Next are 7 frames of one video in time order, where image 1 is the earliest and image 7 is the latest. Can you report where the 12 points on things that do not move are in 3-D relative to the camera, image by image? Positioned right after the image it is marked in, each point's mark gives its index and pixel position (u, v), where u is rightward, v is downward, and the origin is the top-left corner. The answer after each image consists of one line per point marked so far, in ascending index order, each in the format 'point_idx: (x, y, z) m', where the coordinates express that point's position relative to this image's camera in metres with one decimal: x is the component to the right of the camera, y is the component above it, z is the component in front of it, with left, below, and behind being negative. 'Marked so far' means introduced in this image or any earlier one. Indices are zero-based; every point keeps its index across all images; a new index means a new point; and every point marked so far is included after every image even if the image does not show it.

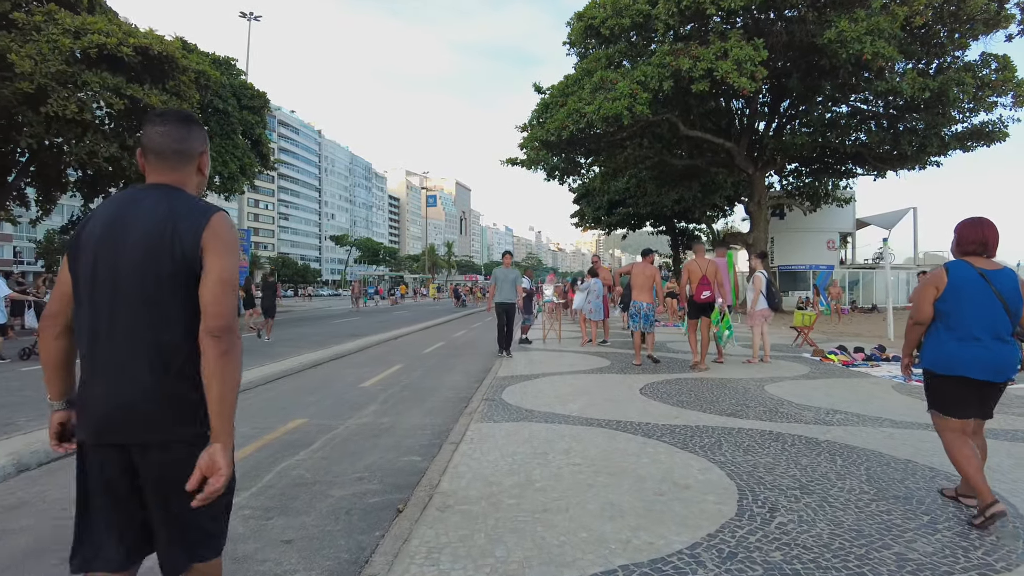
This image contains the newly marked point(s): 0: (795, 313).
0: (+5.8, -0.5, +13.5) m
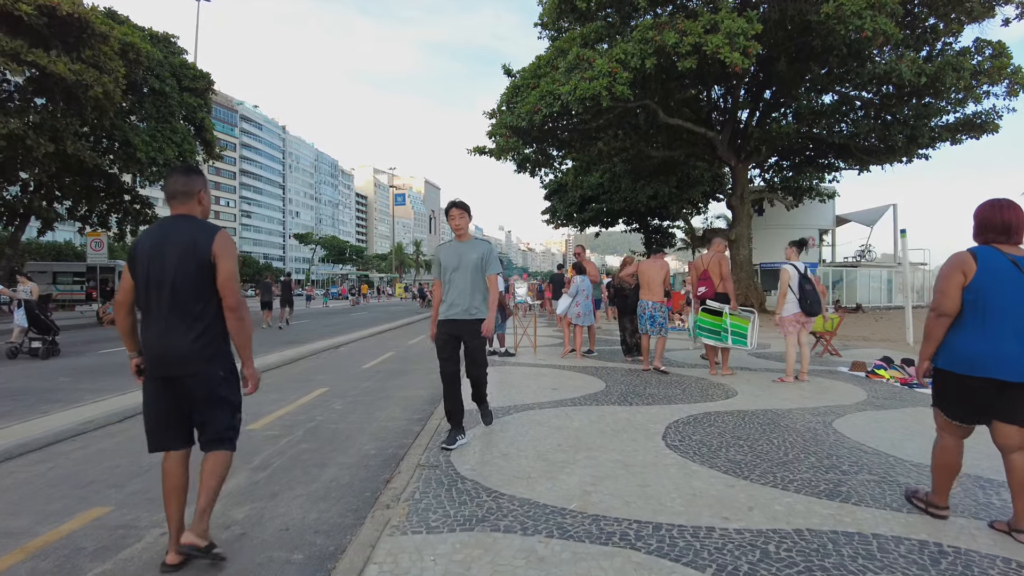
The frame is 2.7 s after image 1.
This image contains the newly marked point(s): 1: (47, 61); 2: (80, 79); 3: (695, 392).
0: (+5.2, -0.5, +11.3) m
1: (-13.2, +6.4, +18.6) m
2: (-12.9, +6.2, +19.6) m
3: (+1.9, -1.1, +6.9) m
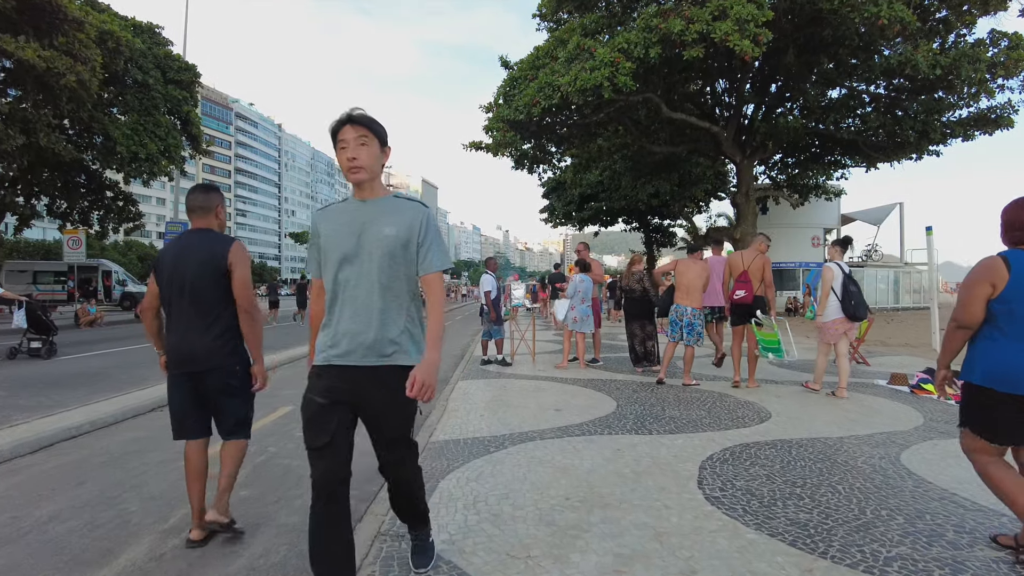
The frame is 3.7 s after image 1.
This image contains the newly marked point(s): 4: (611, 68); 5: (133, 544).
0: (+5.2, -0.5, +10.3) m
1: (-13.3, +6.4, +17.5) m
2: (-13.0, +6.2, +18.5) m
3: (+1.9, -1.1, +5.9) m
4: (+3.0, +6.7, +19.9) m
5: (-1.8, -1.2, +3.0) m
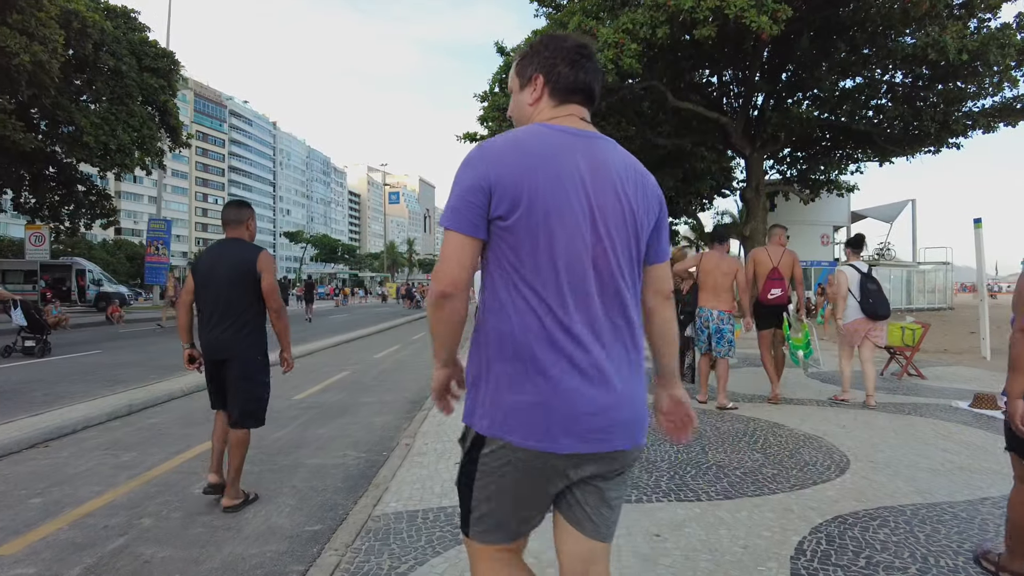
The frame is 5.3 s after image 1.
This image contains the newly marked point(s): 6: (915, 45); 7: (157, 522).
0: (+5.1, -0.5, +8.8) m
1: (-13.4, +6.4, +15.9) m
2: (-13.1, +6.2, +16.9) m
3: (+1.8, -1.1, +4.4) m
4: (+2.9, +6.7, +18.4) m
5: (-1.9, -1.2, +1.5) m
6: (+10.7, +6.4, +17.5) m
7: (-1.8, -1.2, +3.3) m
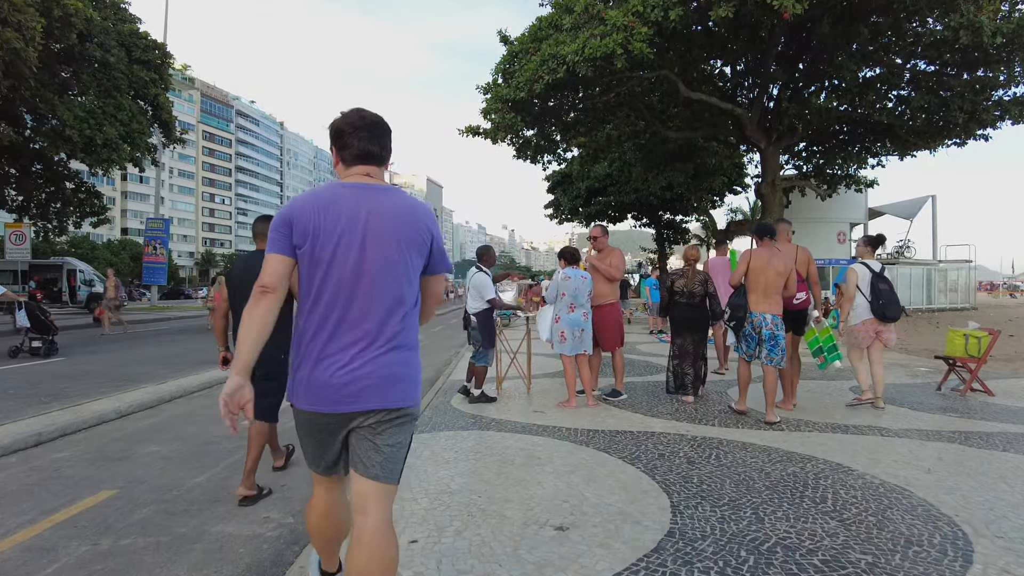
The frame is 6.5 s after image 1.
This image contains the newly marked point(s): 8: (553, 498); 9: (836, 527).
0: (+5.0, -0.5, +7.5) m
1: (-13.4, +6.4, +14.8) m
2: (-13.1, +6.2, +15.9) m
3: (+1.7, -1.1, +3.1) m
4: (+2.9, +6.7, +17.1) m
5: (-2.0, -1.2, +0.3) m
6: (+10.7, +6.4, +16.2) m
7: (-1.9, -1.2, +2.1) m
8: (+0.2, -1.1, +3.5) m
9: (+1.5, -1.1, +3.1) m
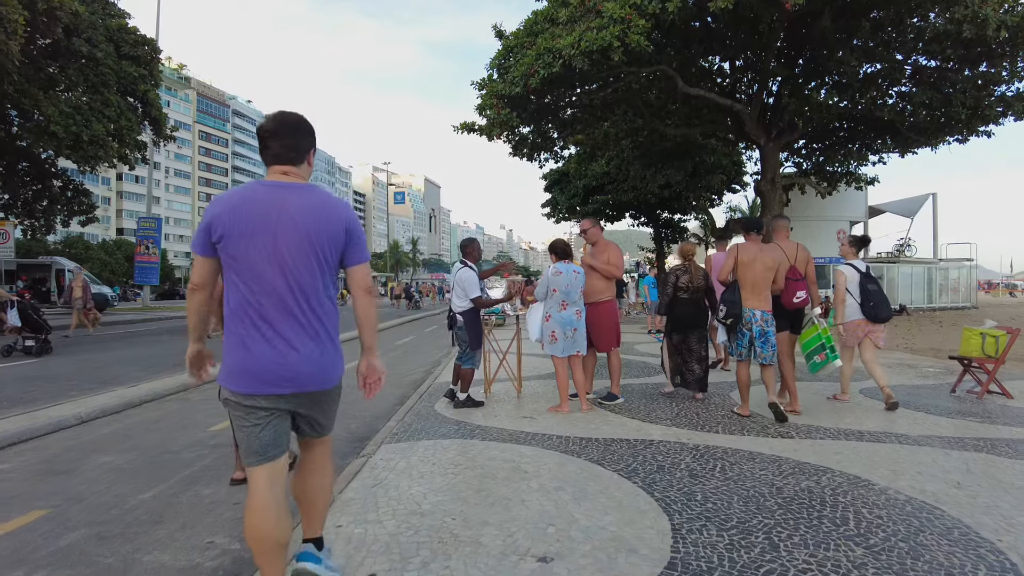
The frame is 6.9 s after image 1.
0: (+4.9, -0.5, +7.1) m
1: (-13.5, +6.4, +14.4) m
2: (-13.2, +6.2, +15.4) m
3: (+1.6, -1.1, +2.7) m
4: (+2.8, +6.7, +16.7) m
5: (-2.1, -1.2, -0.1) m
6: (+10.6, +6.5, +15.8) m
7: (-2.0, -1.2, +1.7) m
8: (+0.2, -1.1, +3.0) m
9: (+1.4, -1.1, +2.7) m
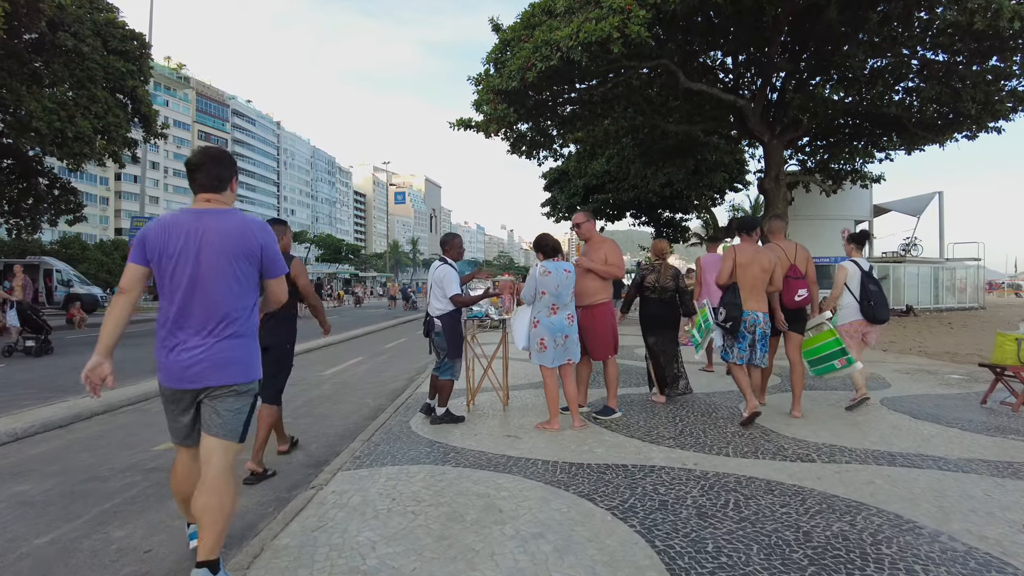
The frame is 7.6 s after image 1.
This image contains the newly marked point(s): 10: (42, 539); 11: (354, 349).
0: (+4.8, -0.5, +6.5) m
1: (-13.6, +6.4, +13.8) m
2: (-13.3, +6.2, +14.8) m
3: (+1.5, -1.1, +2.1) m
4: (+2.7, +6.7, +16.1) m
5: (-2.2, -1.2, -0.8) m
6: (+10.5, +6.5, +15.1) m
7: (-2.2, -1.2, +1.1) m
8: (0.0, -1.1, +2.4) m
9: (+1.3, -1.1, +2.1) m
10: (-2.2, -1.2, +3.1) m
11: (-3.5, -1.3, +14.0) m
